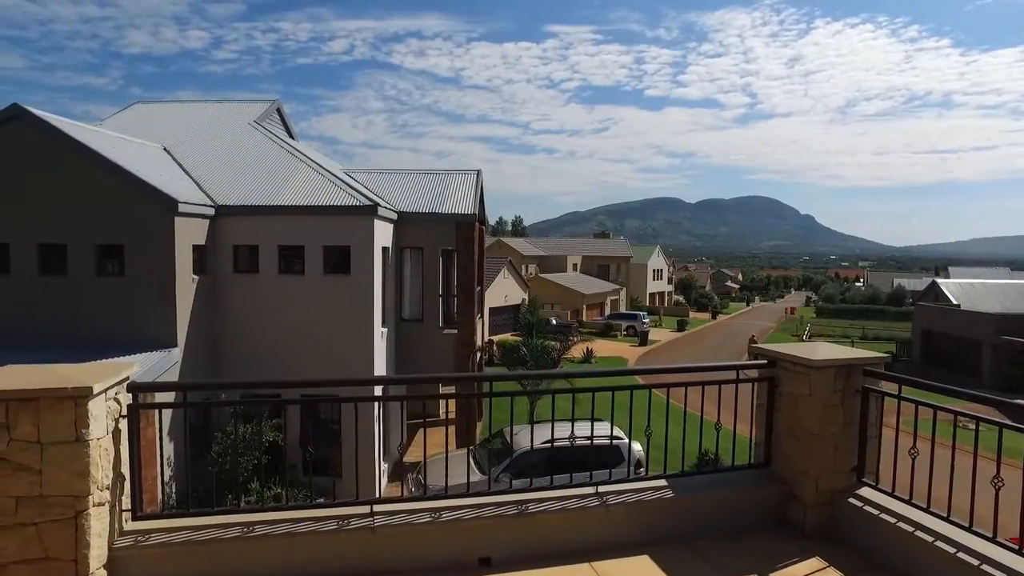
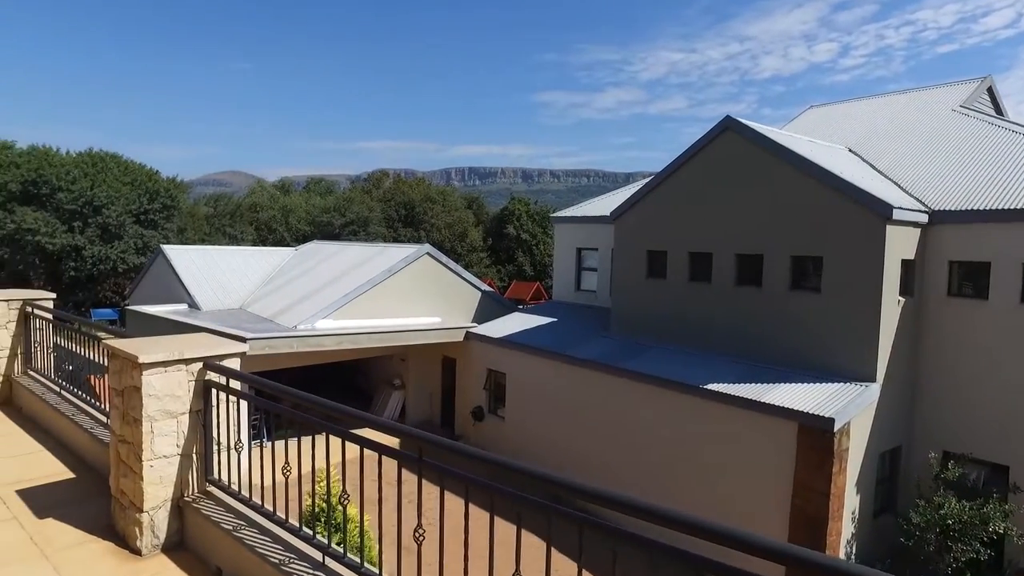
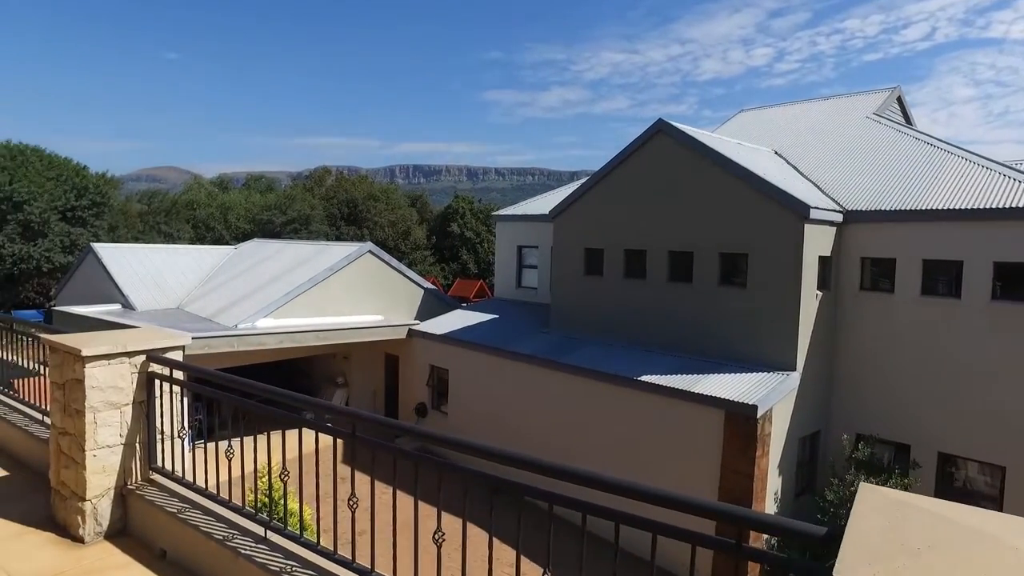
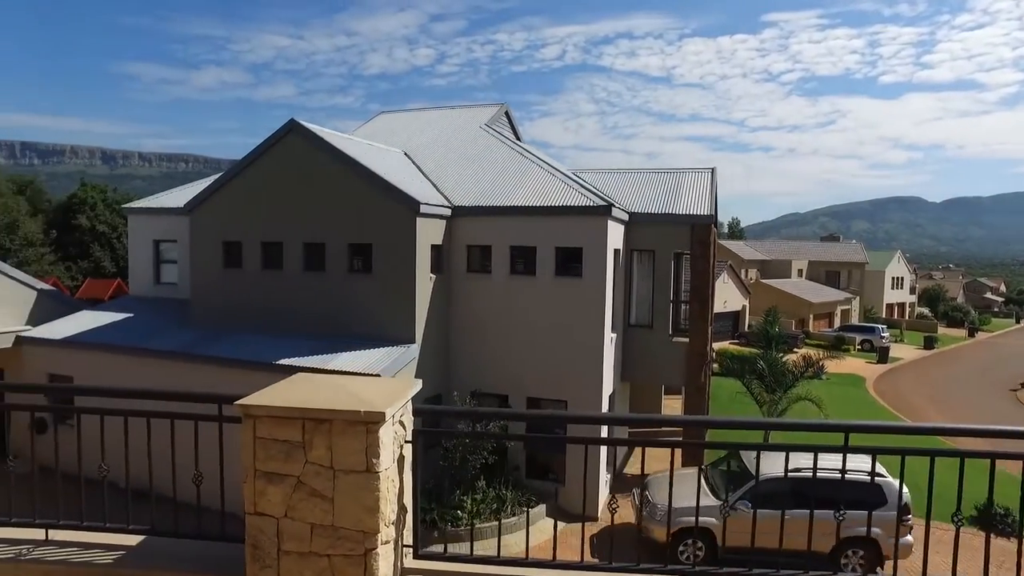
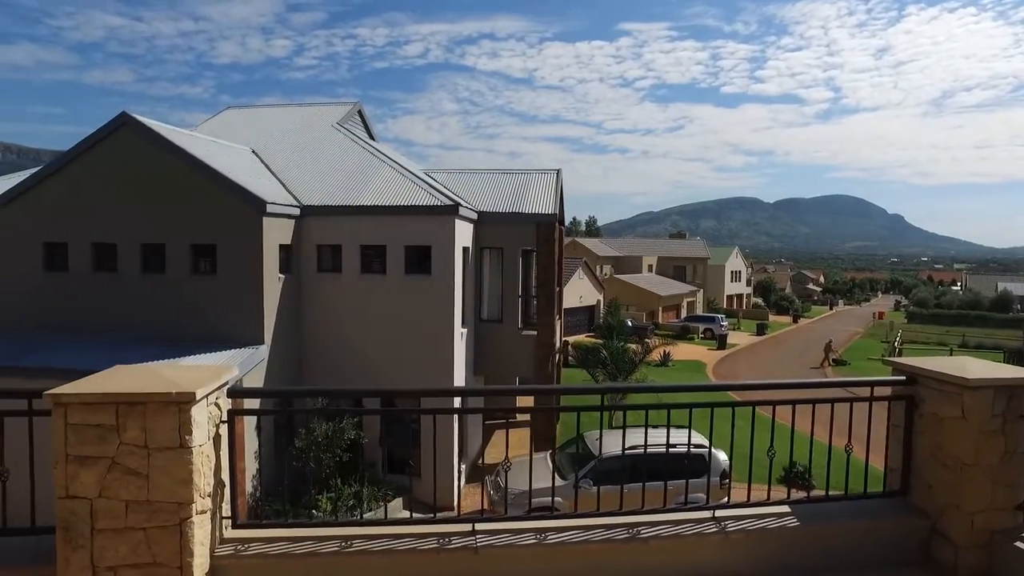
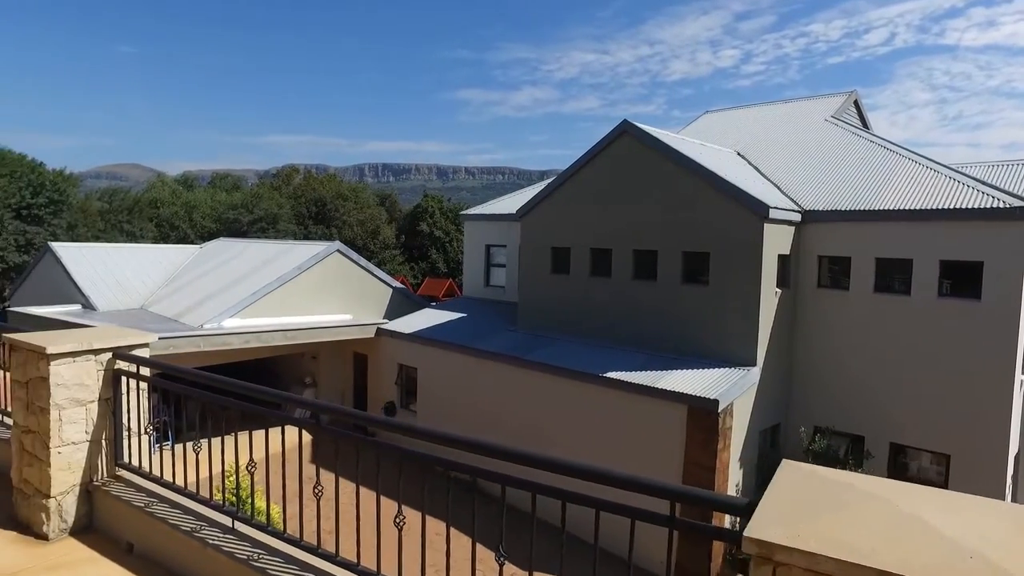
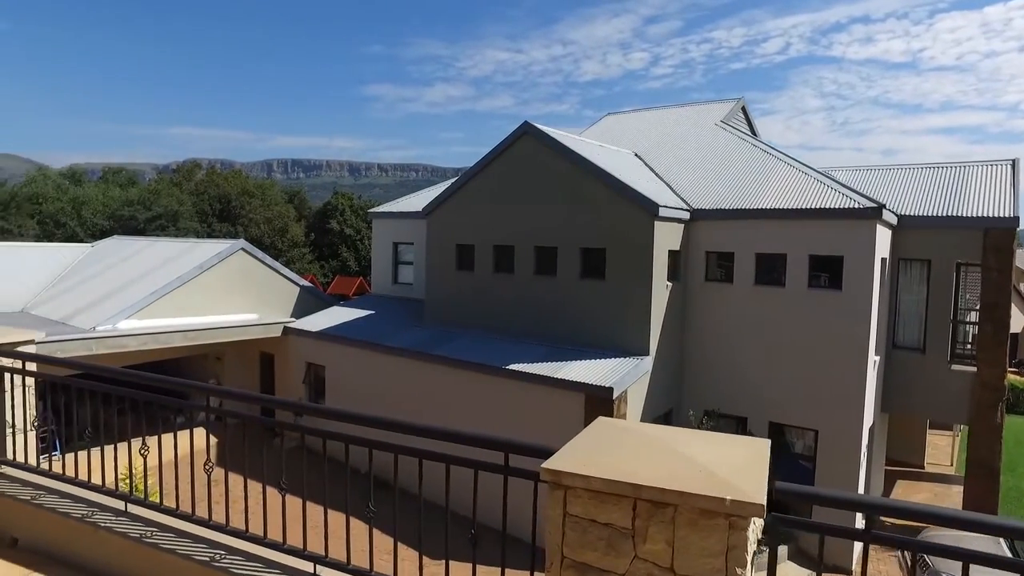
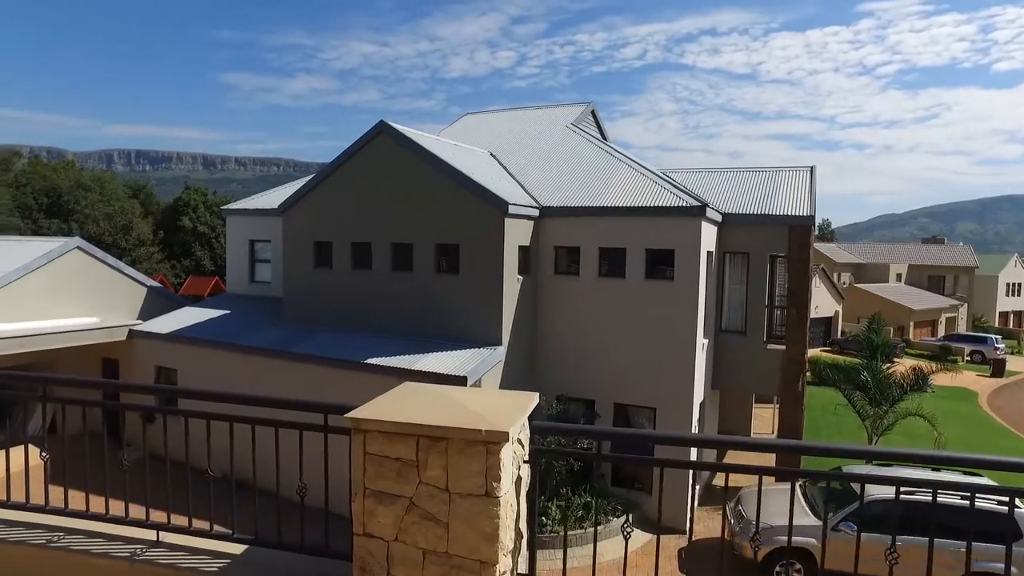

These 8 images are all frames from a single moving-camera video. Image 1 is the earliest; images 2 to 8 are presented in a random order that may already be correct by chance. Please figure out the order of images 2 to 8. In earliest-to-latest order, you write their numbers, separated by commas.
5, 4, 8, 7, 6, 3, 2
